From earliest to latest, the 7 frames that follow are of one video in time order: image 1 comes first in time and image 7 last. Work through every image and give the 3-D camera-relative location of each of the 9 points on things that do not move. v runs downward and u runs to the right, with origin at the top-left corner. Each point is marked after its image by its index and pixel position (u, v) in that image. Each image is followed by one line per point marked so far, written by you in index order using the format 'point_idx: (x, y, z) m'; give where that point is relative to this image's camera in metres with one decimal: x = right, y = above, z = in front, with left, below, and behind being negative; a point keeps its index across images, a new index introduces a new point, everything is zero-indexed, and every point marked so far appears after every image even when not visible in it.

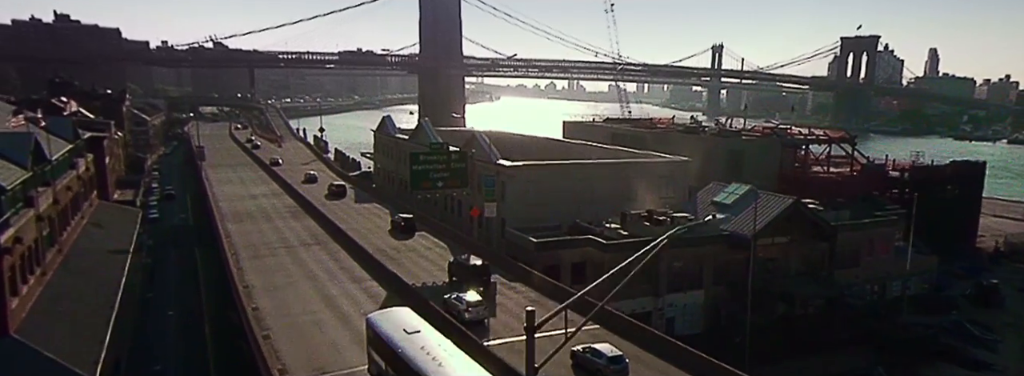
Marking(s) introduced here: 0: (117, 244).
0: (-10.4, -1.5, +14.5) m
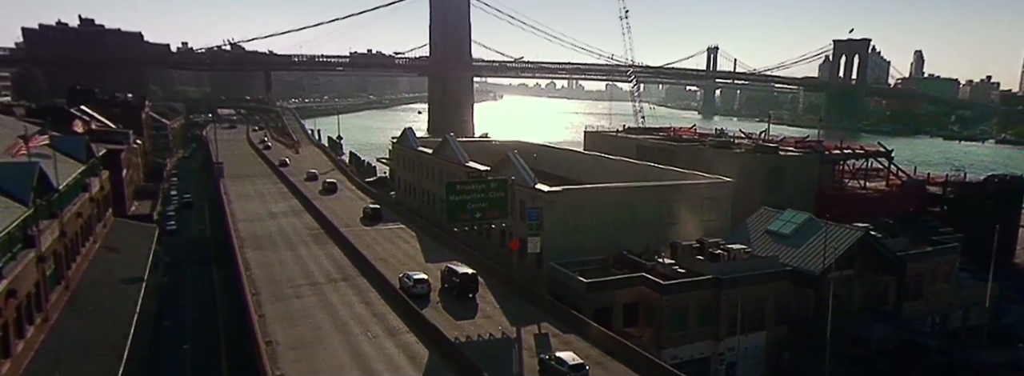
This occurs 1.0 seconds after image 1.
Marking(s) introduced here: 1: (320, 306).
0: (-9.4, -2.0, +13.6) m
1: (-3.4, -2.1, +9.7) m
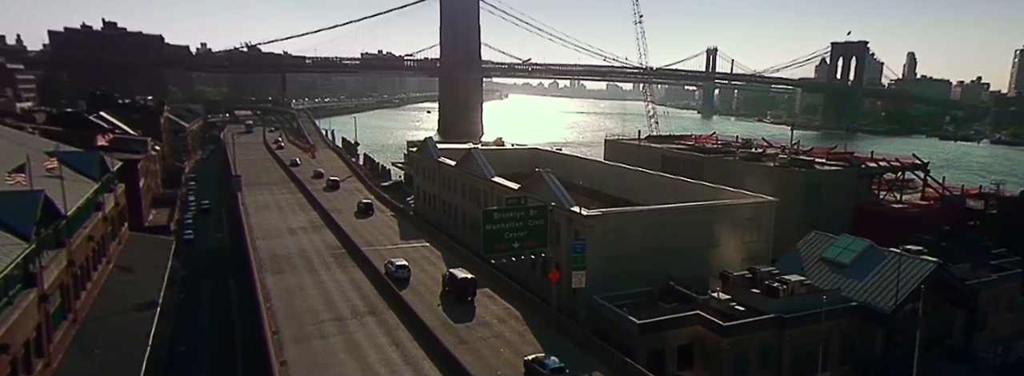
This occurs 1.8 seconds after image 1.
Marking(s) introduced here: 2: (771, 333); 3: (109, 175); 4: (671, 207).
0: (-8.6, -2.5, +12.9) m
1: (-2.7, -2.6, +8.9) m
2: (+4.8, -2.7, +10.2) m
3: (-11.4, +0.3, +15.6) m
4: (+4.3, -0.5, +14.8) m
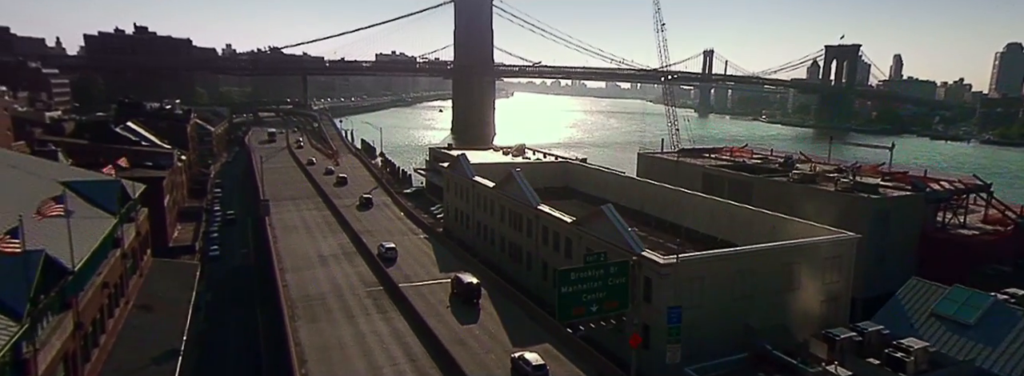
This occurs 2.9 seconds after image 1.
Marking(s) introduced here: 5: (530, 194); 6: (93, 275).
0: (-7.3, -3.2, +11.5) m
1: (-1.5, -3.4, +7.3) m
2: (+6.0, -3.6, +8.4) m
3: (-10.0, -0.4, +14.4) m
4: (+5.7, -1.4, +13.0) m
5: (+0.6, -0.2, +19.6) m
6: (-7.3, -1.5, +9.5) m
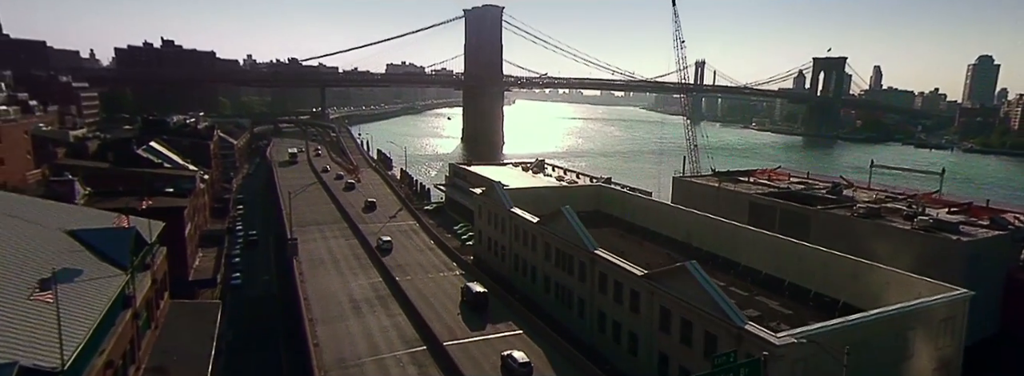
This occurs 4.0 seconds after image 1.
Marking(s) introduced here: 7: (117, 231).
0: (-5.9, -4.2, +9.8) m
1: (-0.3, -4.3, +5.4) m
2: (+7.2, -4.6, +6.2) m
3: (-8.5, -1.4, +12.8) m
4: (+7.1, -2.6, +10.9) m
5: (+2.3, -1.4, +17.7) m
6: (-5.9, -2.4, +7.8) m
7: (-8.1, -0.9, +11.4) m
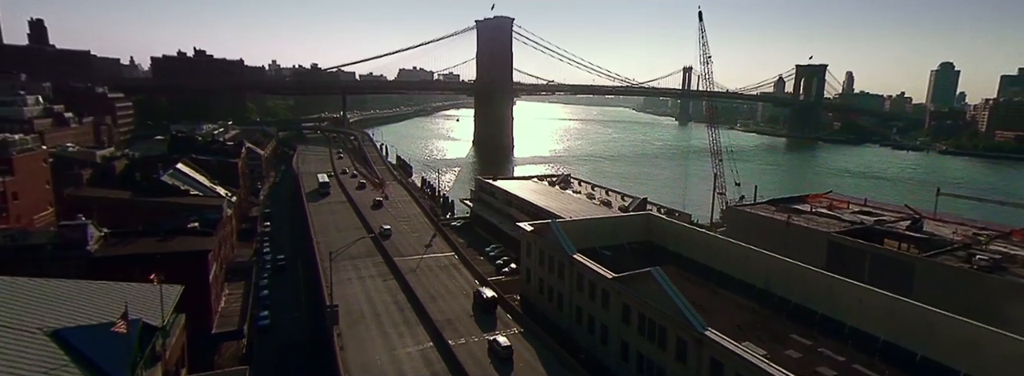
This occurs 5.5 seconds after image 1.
0: (-4.1, -5.5, +6.9) m
1: (+1.4, -5.5, +2.3) m
2: (+8.9, -6.0, +2.9) m
3: (-6.5, -2.7, +10.1) m
4: (+9.0, -4.1, +7.6) m
5: (+4.4, -3.0, +14.6) m
6: (-4.1, -3.6, +5.0) m
7: (-6.1, -2.2, +8.7) m
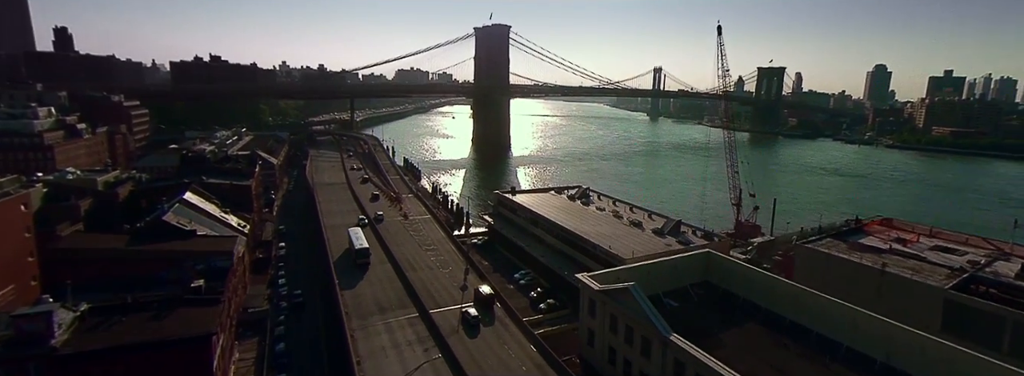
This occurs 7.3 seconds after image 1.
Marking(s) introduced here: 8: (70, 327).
0: (-1.9, -7.1, +2.5) m
1: (+3.5, -7.2, -2.2) m
2: (+11.1, -7.7, -1.9) m
3: (-4.2, -4.4, +5.7) m
4: (+11.2, -5.8, +2.9) m
5: (+6.9, -4.9, +10.0) m
6: (-1.9, -5.3, +0.6) m
7: (-3.9, -3.8, +4.3) m
8: (-11.3, -3.4, +14.1) m
